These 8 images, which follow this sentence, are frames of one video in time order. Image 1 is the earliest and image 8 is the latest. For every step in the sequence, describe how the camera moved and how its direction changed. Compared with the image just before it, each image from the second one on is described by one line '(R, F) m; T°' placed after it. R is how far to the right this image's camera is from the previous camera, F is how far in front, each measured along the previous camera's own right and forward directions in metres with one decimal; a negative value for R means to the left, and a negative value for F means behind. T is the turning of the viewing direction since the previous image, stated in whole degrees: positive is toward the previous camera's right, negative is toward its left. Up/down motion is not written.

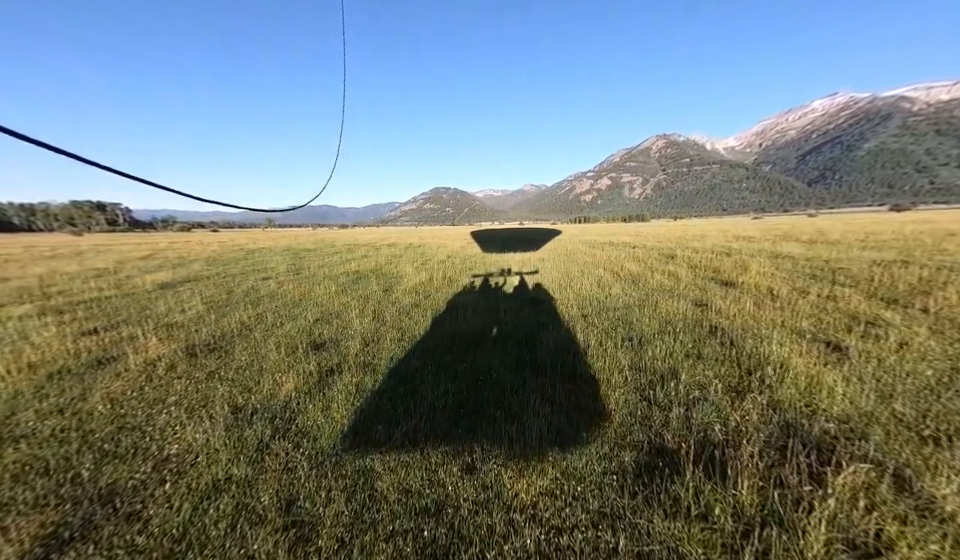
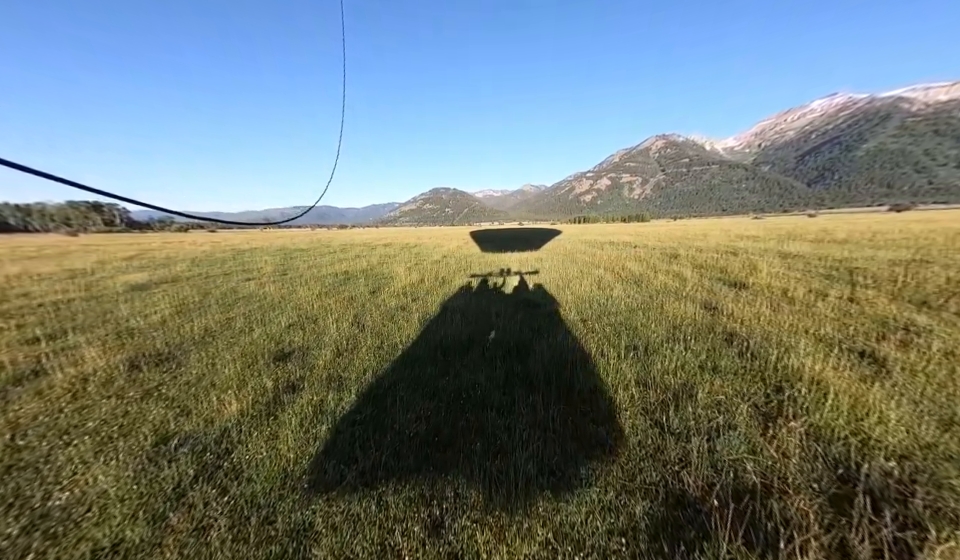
(+0.2, +0.6) m; 0°
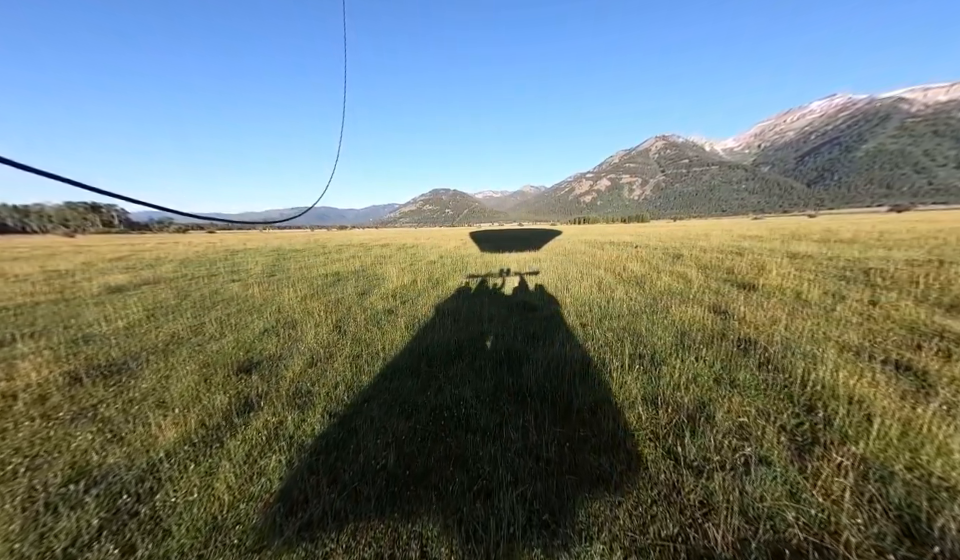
(+0.2, +0.5) m; 0°
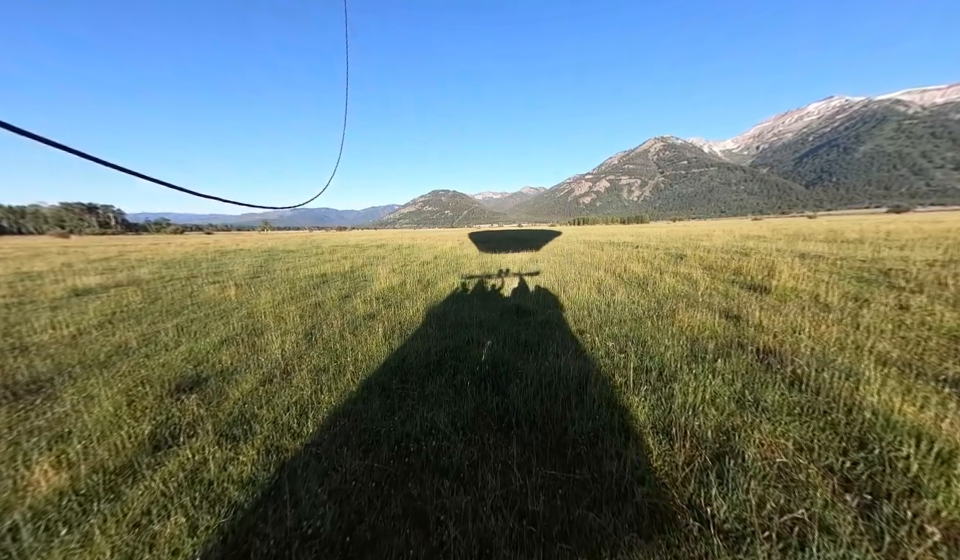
(+0.2, +0.6) m; 0°
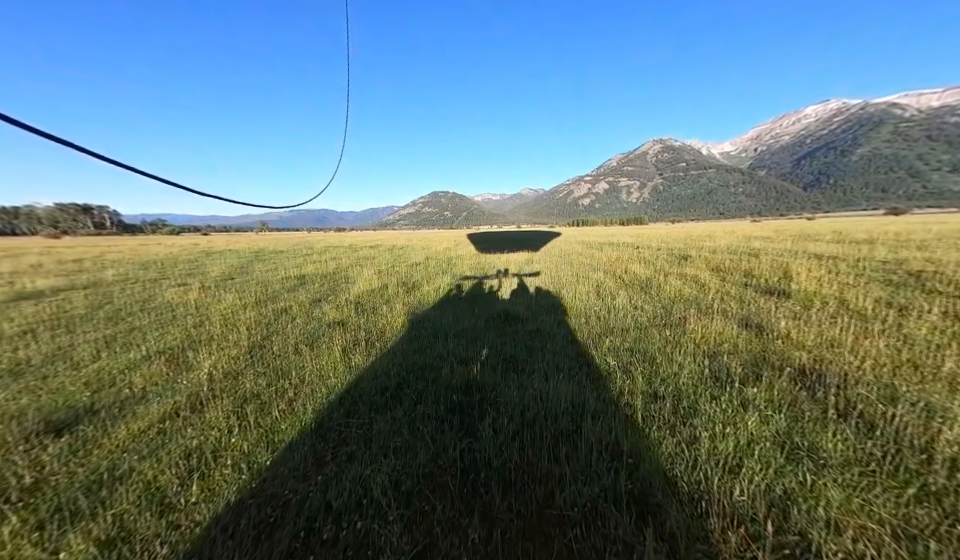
(+0.3, +0.8) m; 0°
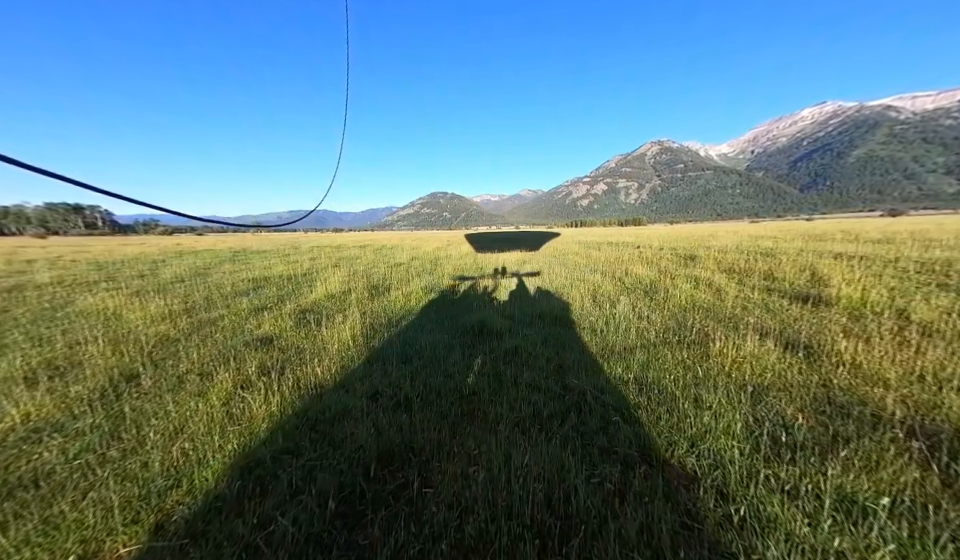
(+0.5, +1.2) m; 0°
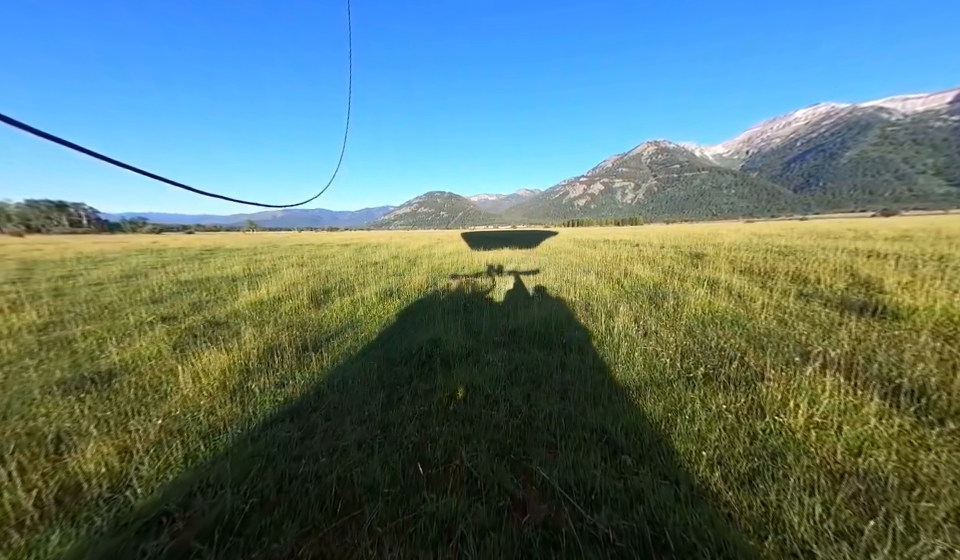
(+0.6, +1.4) m; +1°
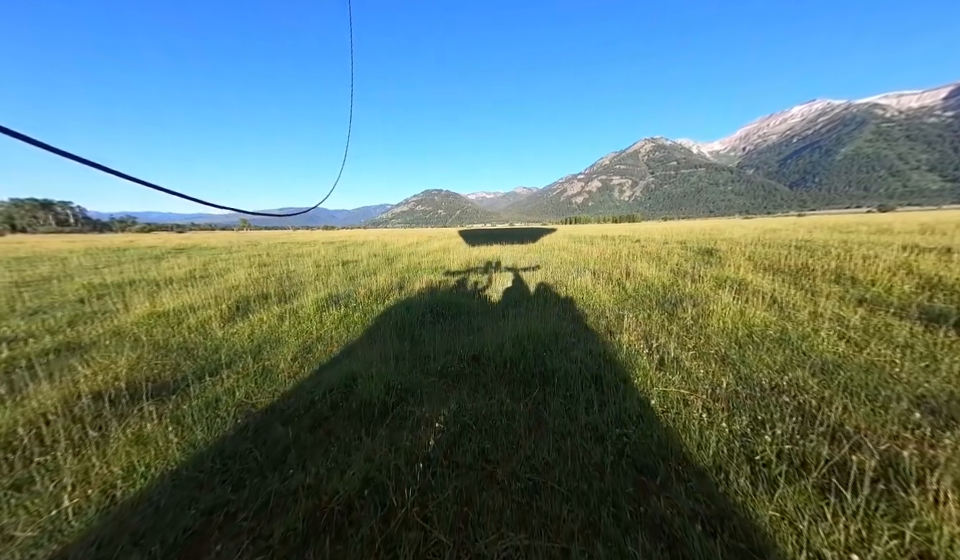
(+0.5, +1.3) m; 0°
